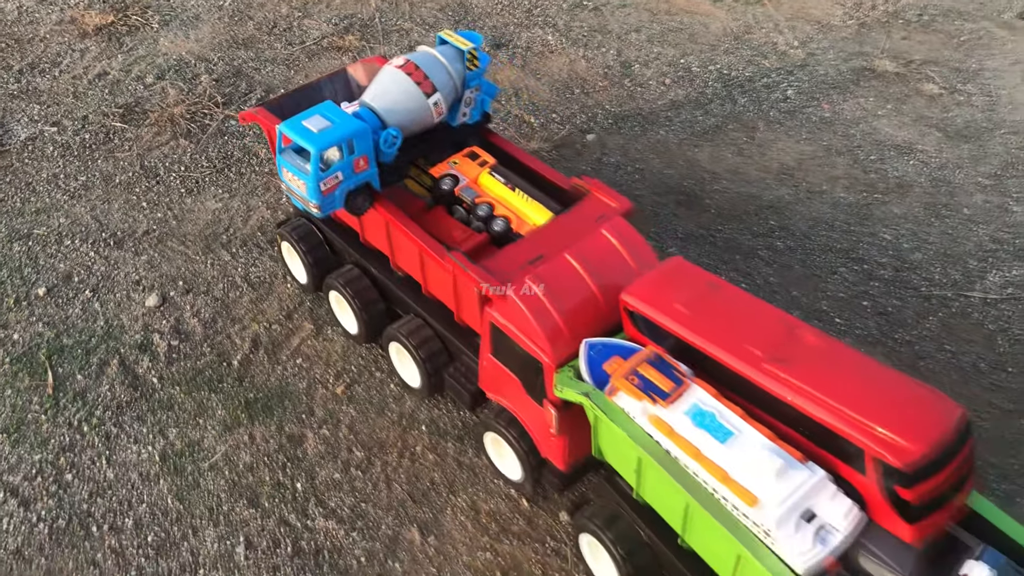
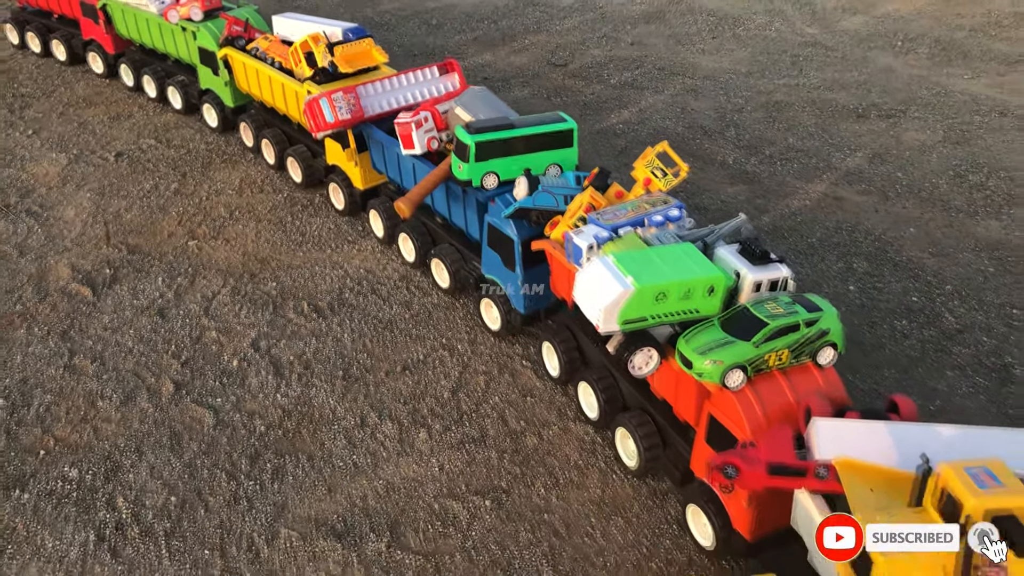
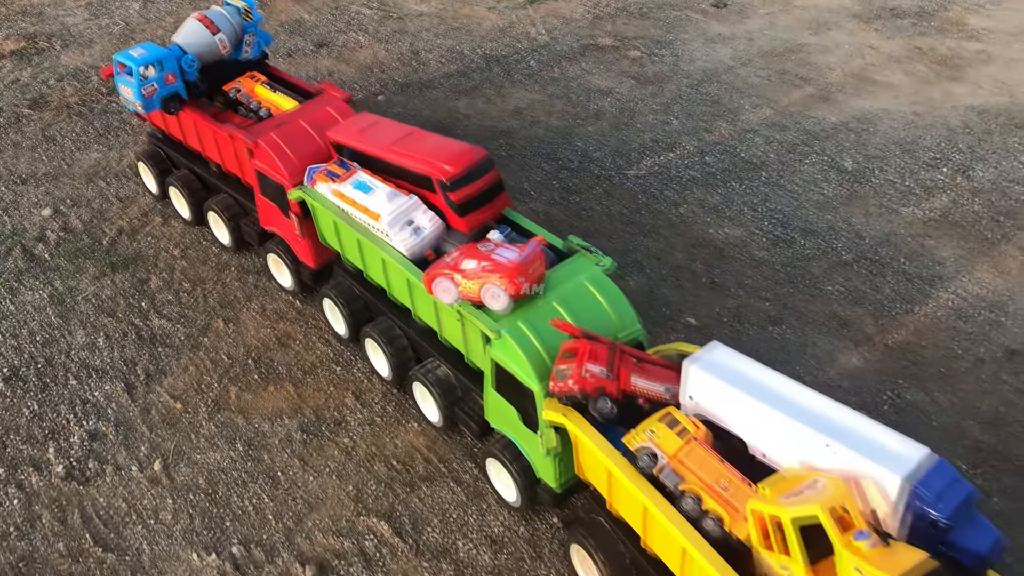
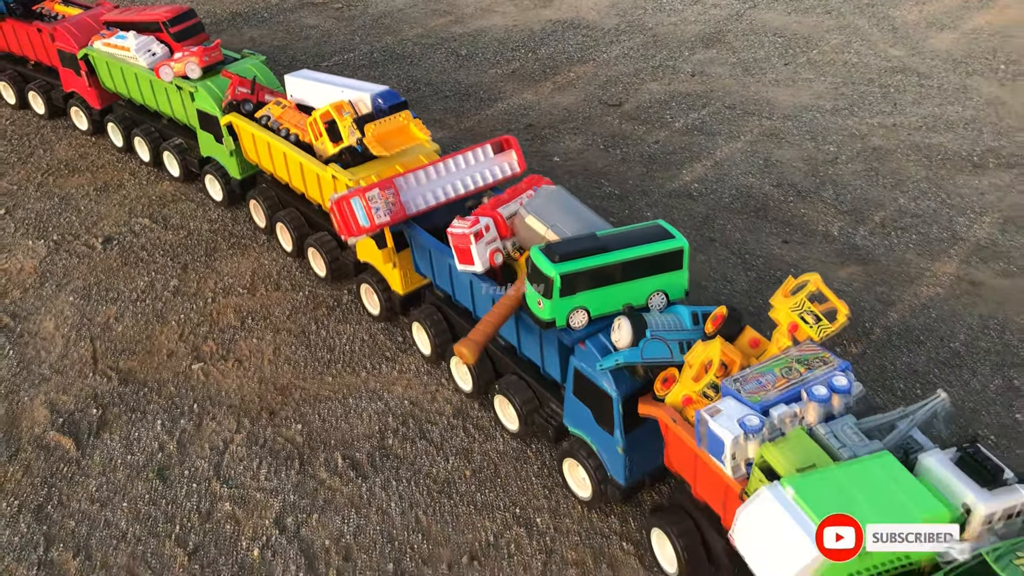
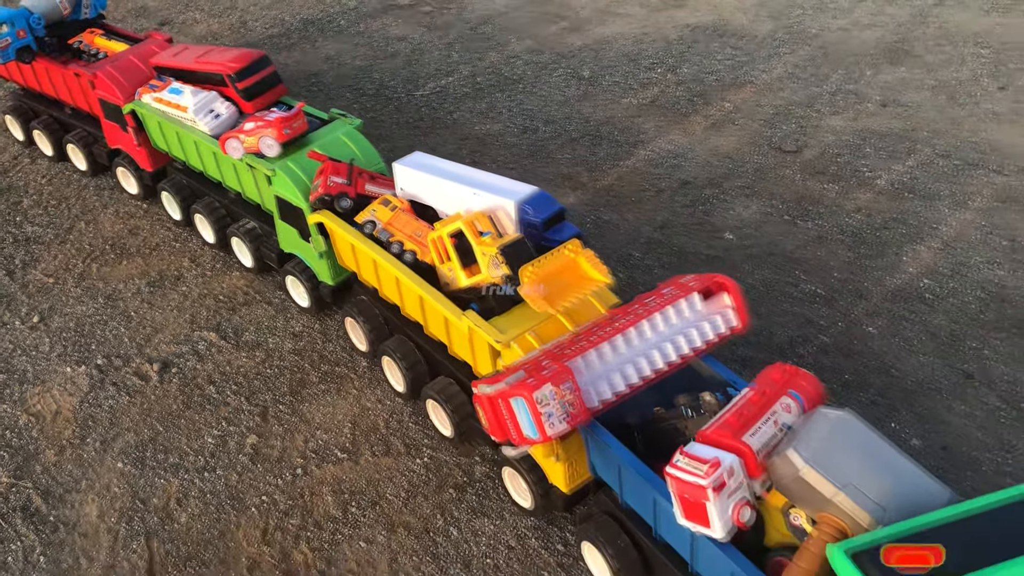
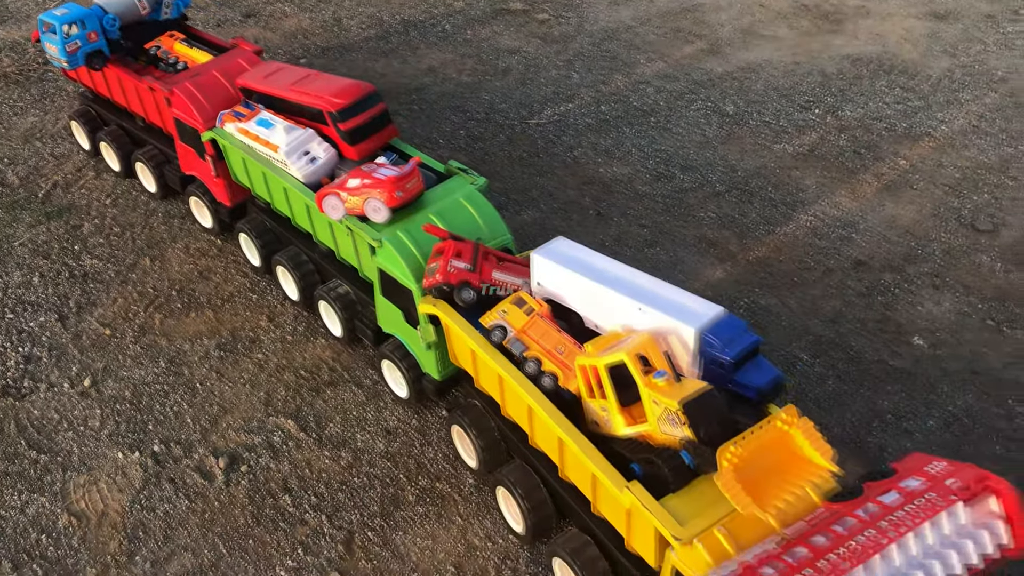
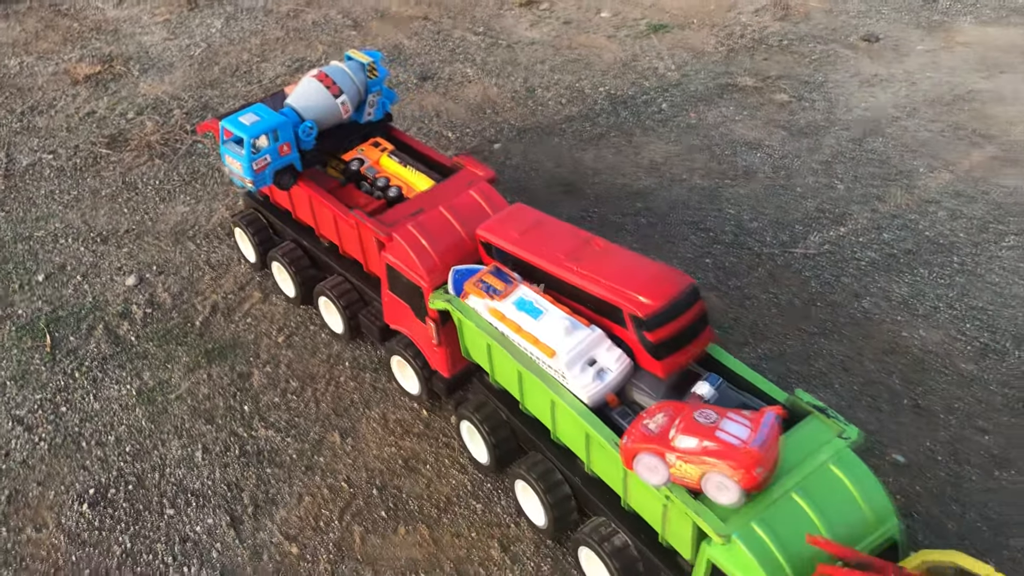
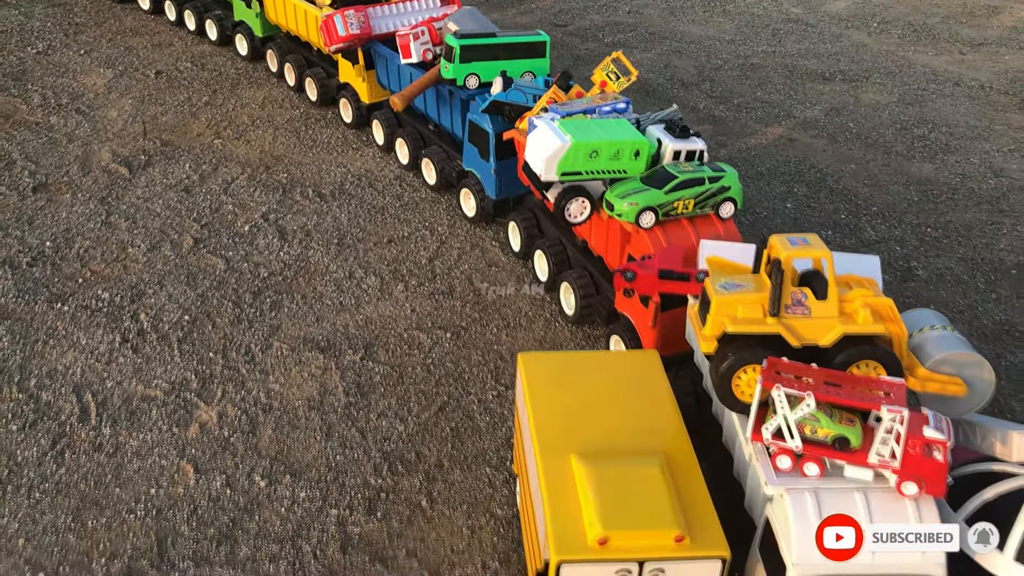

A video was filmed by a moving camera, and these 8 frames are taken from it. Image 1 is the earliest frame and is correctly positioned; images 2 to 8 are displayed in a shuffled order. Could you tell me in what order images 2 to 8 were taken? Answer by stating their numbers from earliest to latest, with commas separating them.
7, 3, 6, 5, 4, 2, 8
